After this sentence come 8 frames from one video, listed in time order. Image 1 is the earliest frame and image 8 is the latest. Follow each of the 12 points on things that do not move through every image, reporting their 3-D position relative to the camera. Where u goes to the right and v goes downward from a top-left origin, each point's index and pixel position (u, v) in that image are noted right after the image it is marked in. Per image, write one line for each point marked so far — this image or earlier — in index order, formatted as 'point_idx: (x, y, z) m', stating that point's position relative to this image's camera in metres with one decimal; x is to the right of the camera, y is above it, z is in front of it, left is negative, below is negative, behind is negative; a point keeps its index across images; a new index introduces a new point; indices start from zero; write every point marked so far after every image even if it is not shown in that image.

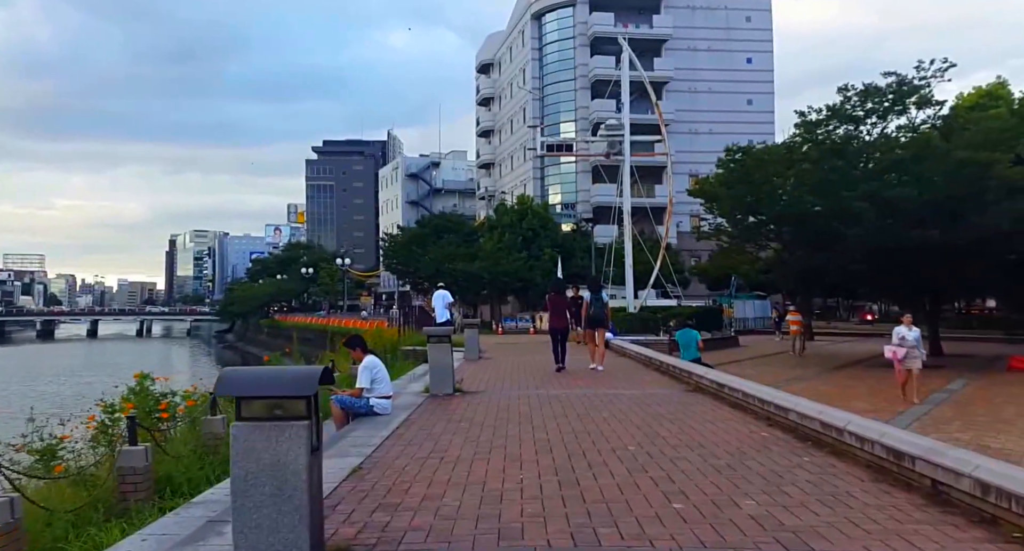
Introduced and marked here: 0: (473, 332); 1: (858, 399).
0: (-0.9, -1.3, +17.8) m
1: (+6.3, -2.2, +14.8) m
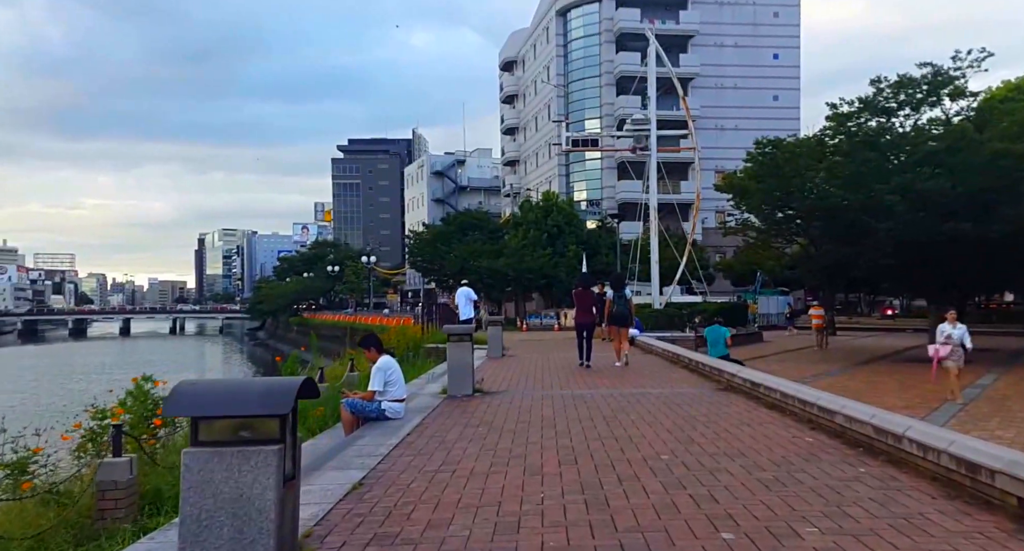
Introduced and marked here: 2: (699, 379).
0: (-0.4, -1.2, +17.1) m
1: (+6.8, -2.1, +13.9) m
2: (+2.7, -1.5, +11.2) m
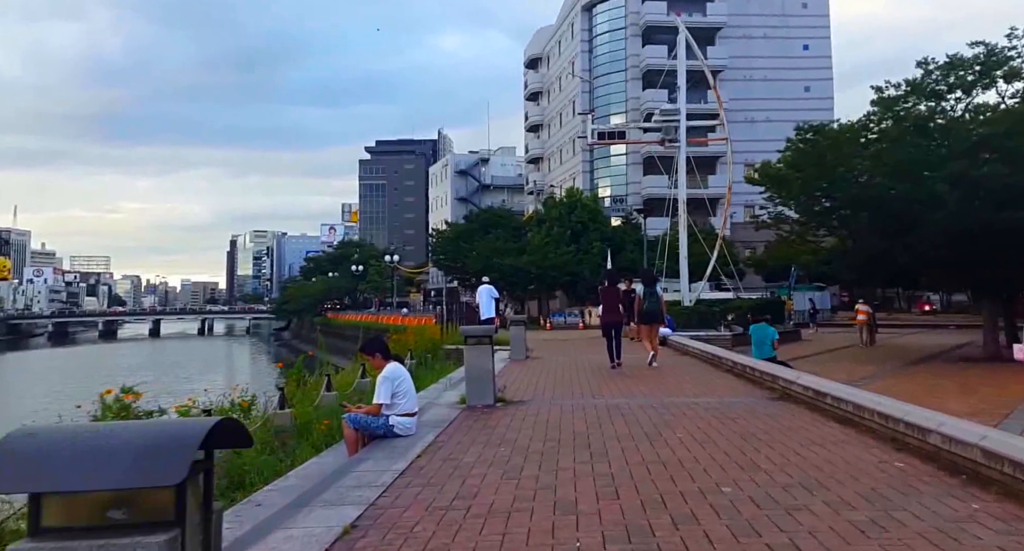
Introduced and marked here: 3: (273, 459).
0: (+0.1, -1.1, +16.2) m
1: (+7.2, -2.0, +12.8) m
2: (+3.1, -1.4, +10.2) m
3: (-2.4, -1.9, +7.9) m
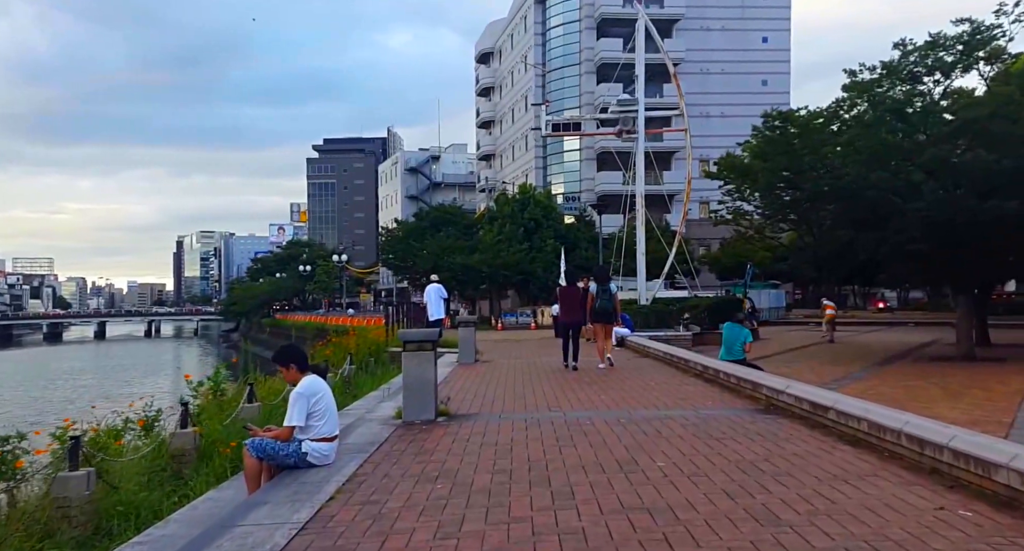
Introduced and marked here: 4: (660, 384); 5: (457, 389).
0: (-0.8, -1.1, +14.8) m
1: (+6.4, -1.9, +11.8) m
2: (+2.5, -1.4, +9.0) m
3: (-2.9, -1.8, +6.4) m
4: (+2.0, -1.5, +10.8) m
5: (-0.7, -1.5, +10.3) m
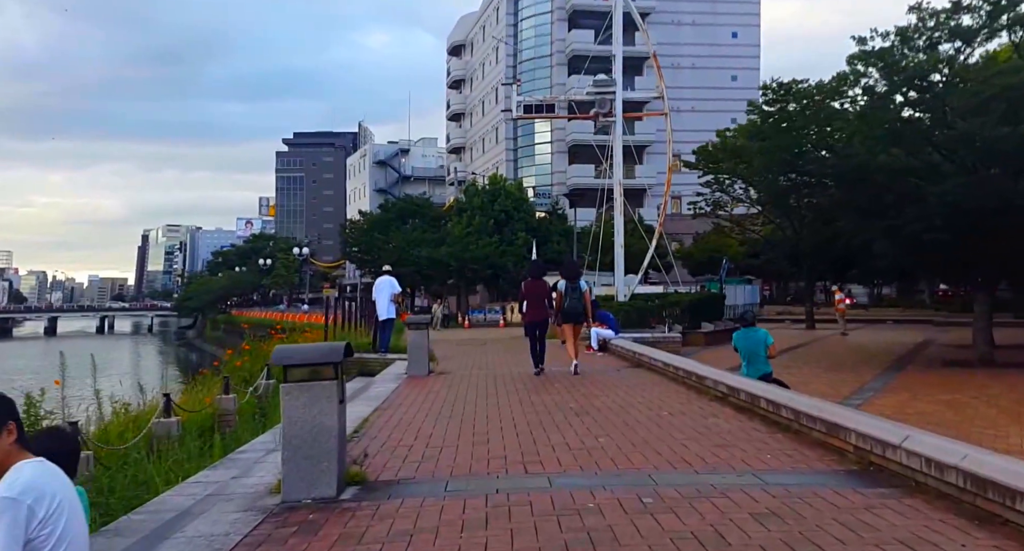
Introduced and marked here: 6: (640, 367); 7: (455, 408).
0: (-1.4, -0.9, +12.0) m
1: (+5.9, -1.8, +9.3) m
2: (+2.1, -1.3, +6.3) m
3: (-3.1, -1.7, +3.5) m
4: (+1.6, -1.4, +8.1) m
5: (-1.1, -1.4, +7.5) m
6: (+2.2, -1.6, +13.5) m
7: (-0.5, -1.5, +8.5) m
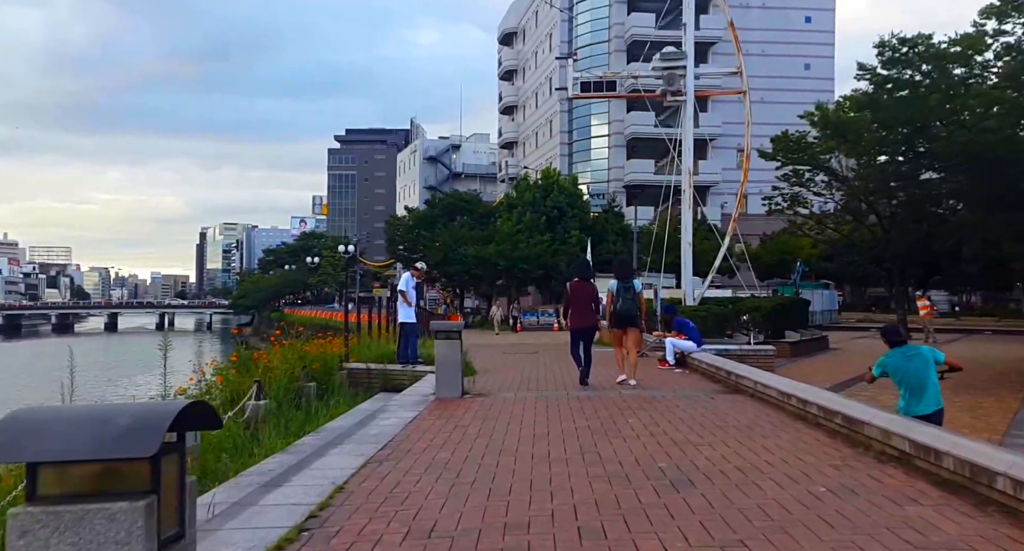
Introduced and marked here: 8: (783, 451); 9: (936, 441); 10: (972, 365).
0: (-0.7, -0.8, +9.4) m
1: (+6.4, -1.8, +6.2) m
2: (+2.4, -1.2, +3.4) m
3: (-3.0, -1.6, +1.0) m
4: (+2.0, -1.3, +5.3) m
5: (-0.7, -1.3, +4.9) m
6: (+2.9, -1.5, +10.6) m
7: (-0.1, -1.4, +5.8) m
8: (+2.1, -1.4, +6.1) m
9: (+2.9, -1.1, +5.2) m
10: (+11.2, -2.2, +18.6) m
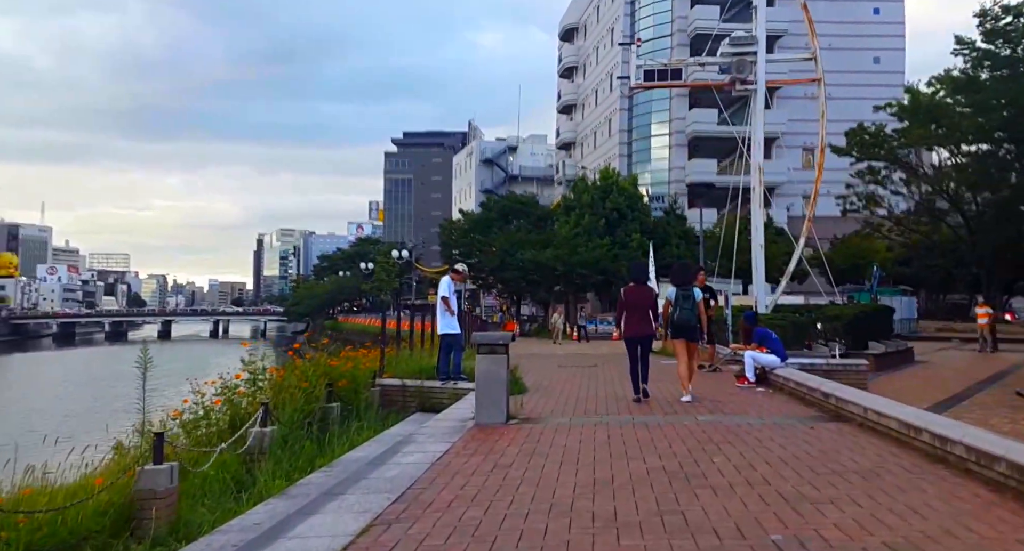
0: (-0.2, -0.9, +7.9) m
1: (+6.7, -1.8, +4.2) m
2: (+2.5, -1.2, +1.8) m
3: (-3.1, -1.6, -0.2) m
4: (+2.3, -1.3, +3.6) m
5: (-0.5, -1.3, +3.4) m
6: (+3.6, -1.6, +8.9) m
7: (+0.2, -1.4, +4.3) m
8: (+2.4, -1.4, +4.4) m
9: (+3.1, -1.1, +3.5) m
10: (+12.4, -2.3, +16.2) m
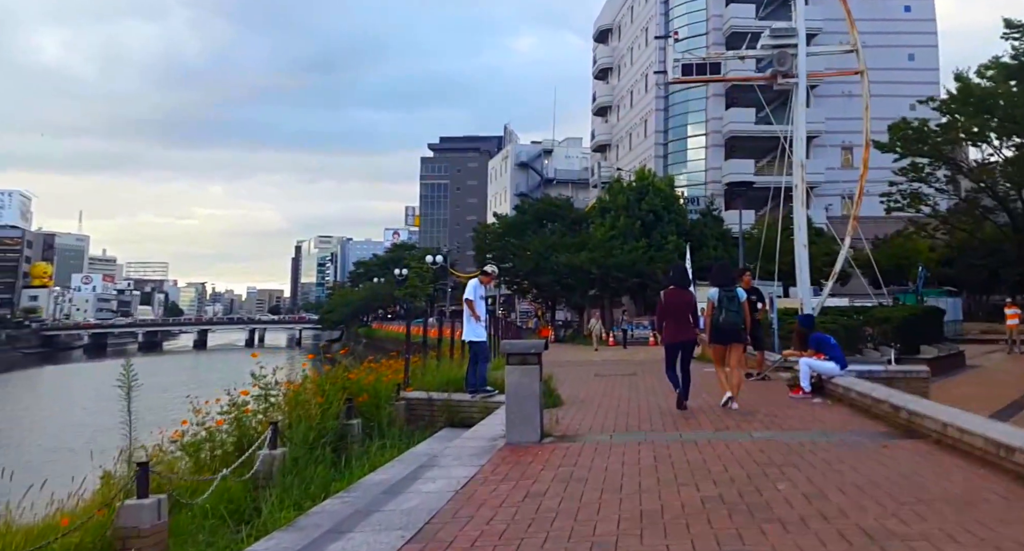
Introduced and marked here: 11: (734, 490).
0: (+0.1, -0.9, +7.2) m
1: (+6.9, -1.7, +3.2) m
2: (+2.6, -1.1, +0.9) m
3: (-3.1, -1.6, -0.8) m
4: (+2.4, -1.3, +2.8) m
5: (-0.4, -1.3, +2.7) m
6: (+3.9, -1.6, +8.0) m
7: (+0.3, -1.4, +3.6) m
8: (+2.6, -1.3, +3.6) m
9: (+3.2, -1.0, +2.6) m
10: (+13.1, -2.2, +14.9) m
11: (+1.5, -1.5, +5.3) m
